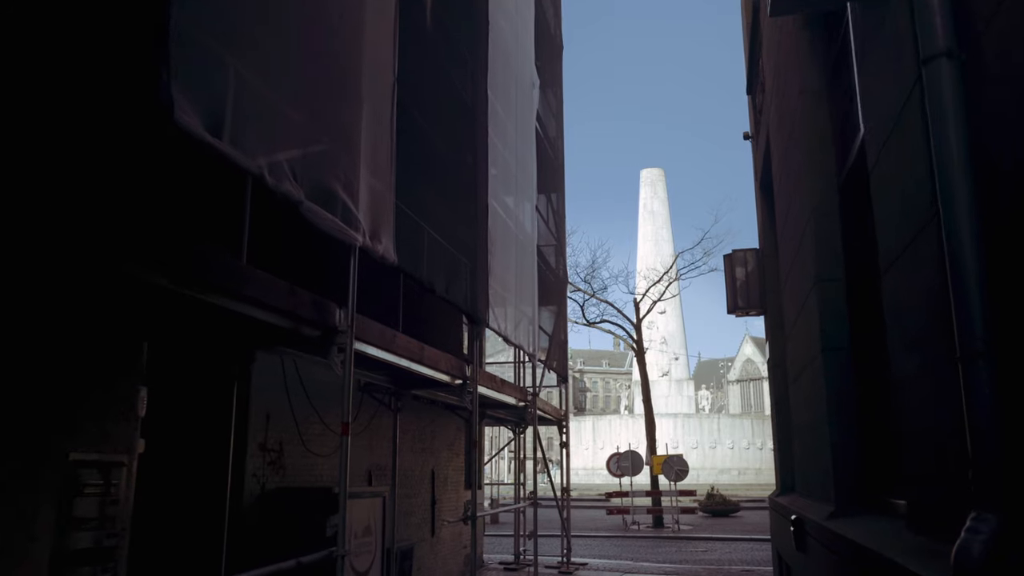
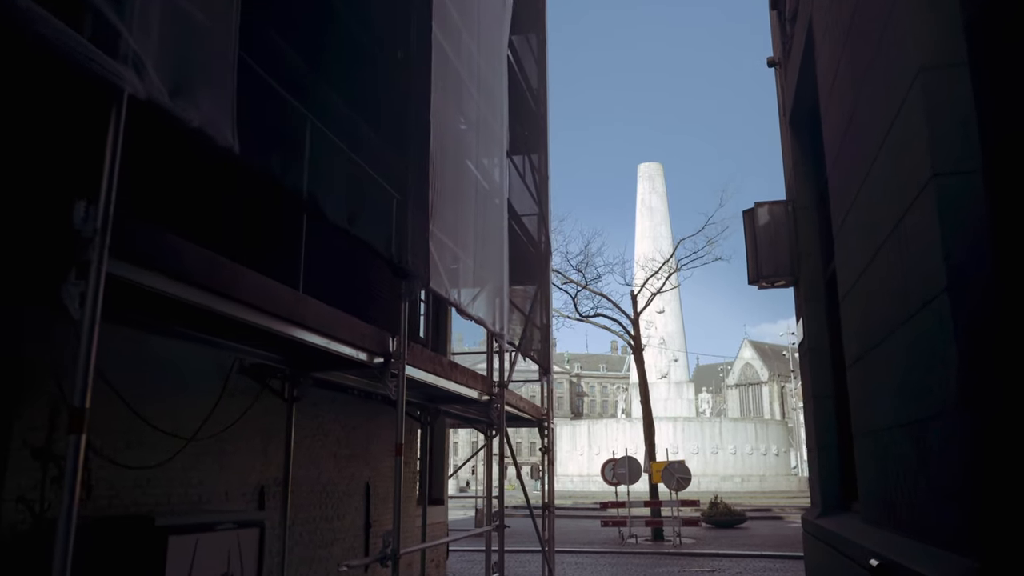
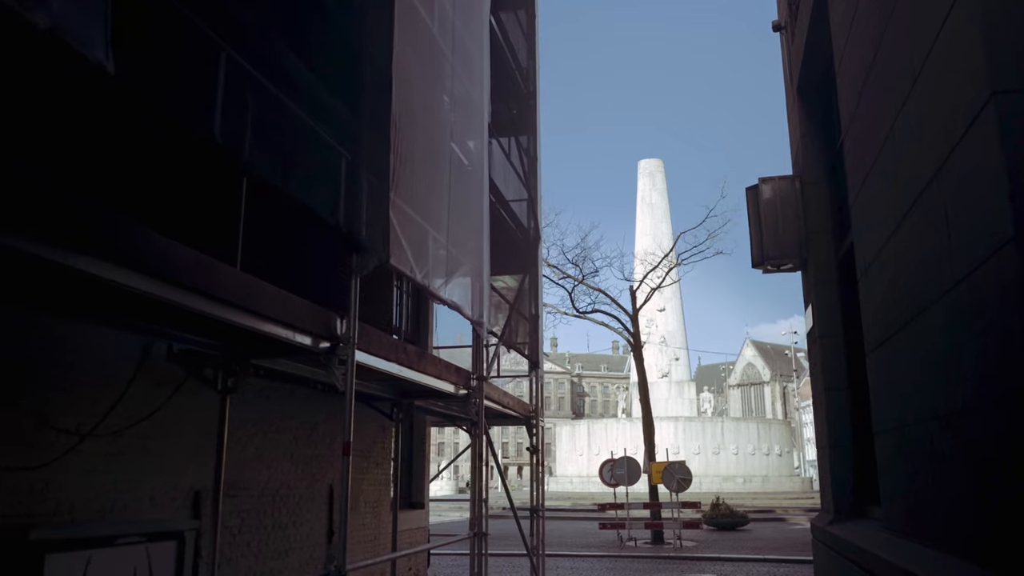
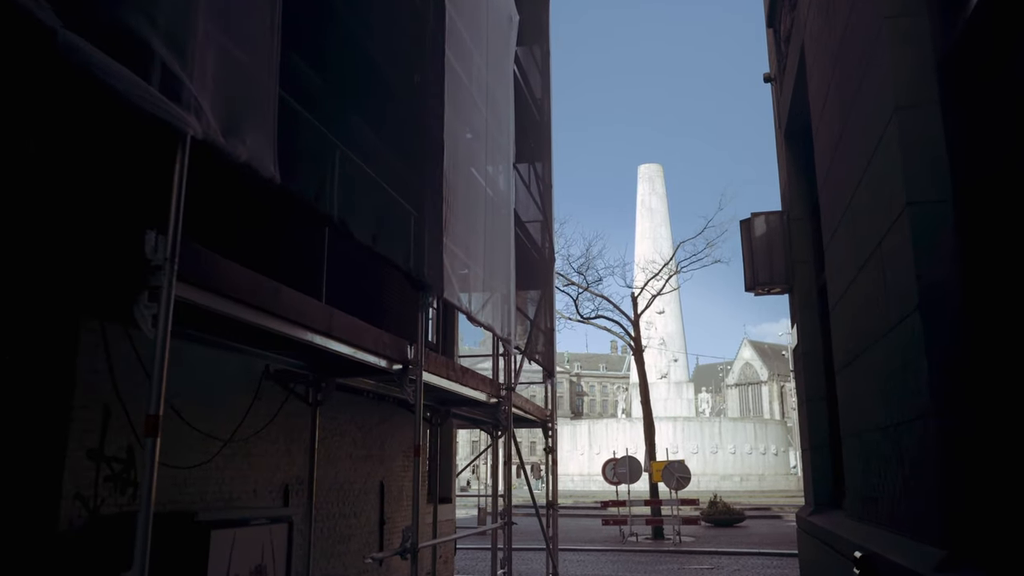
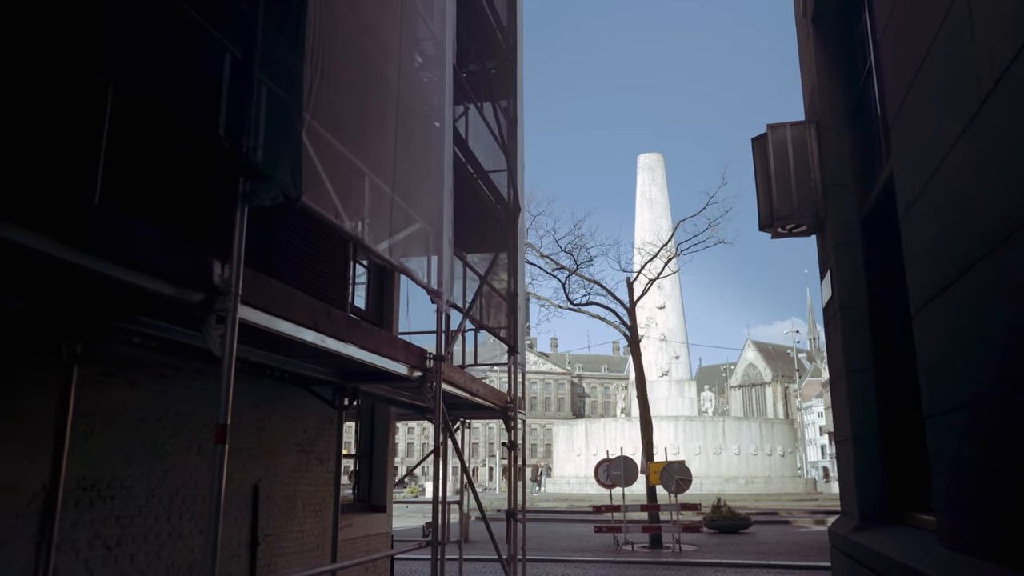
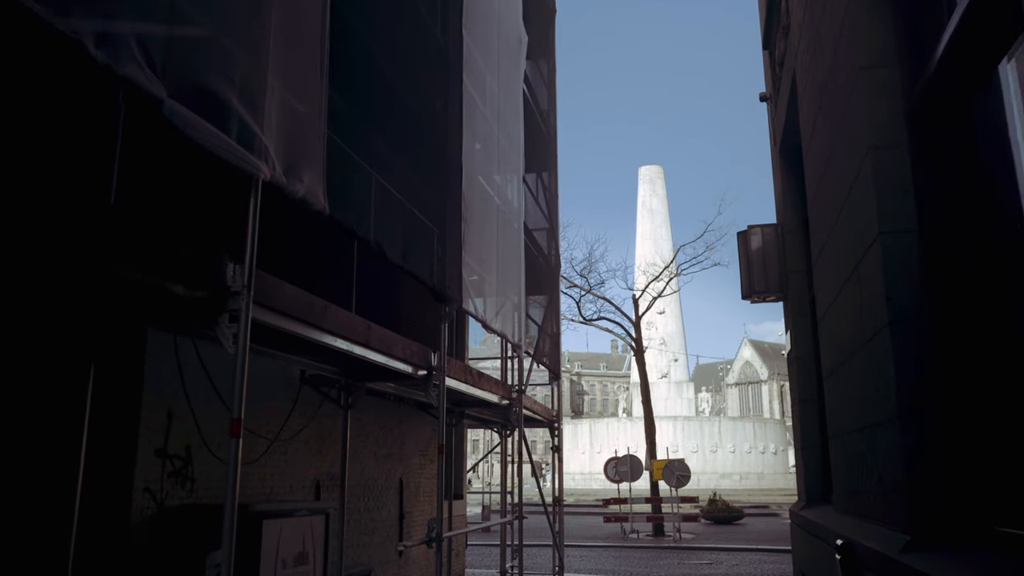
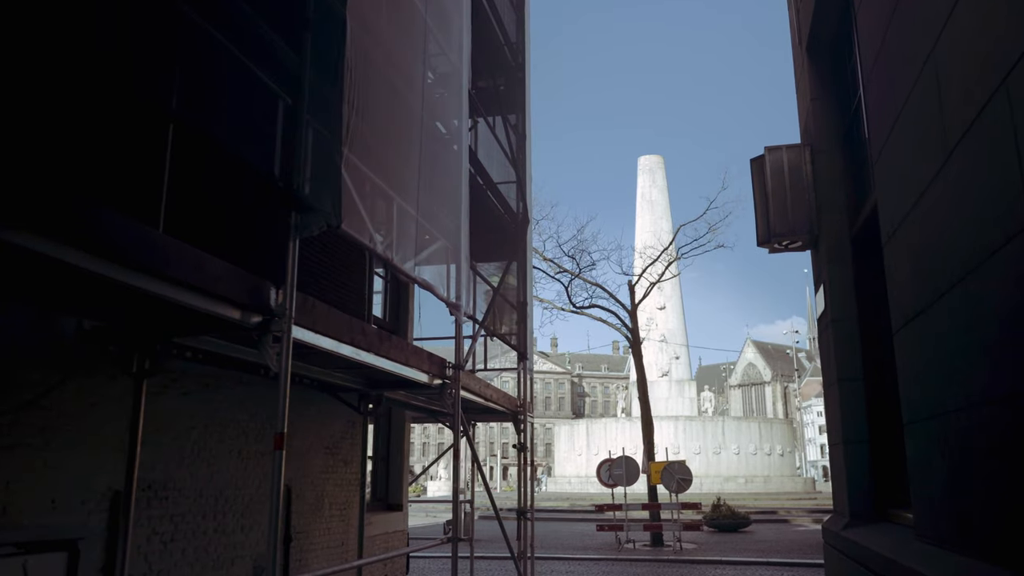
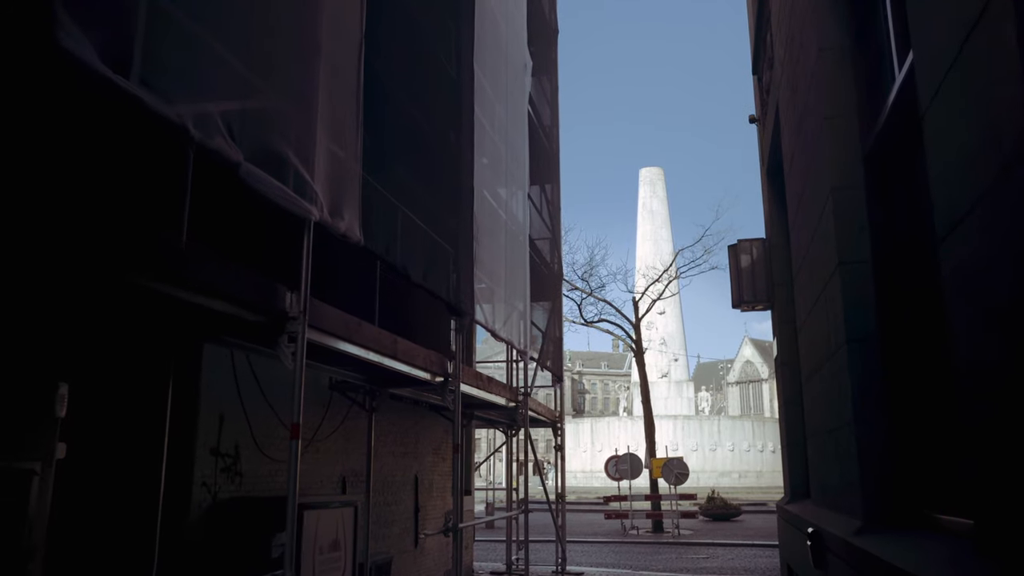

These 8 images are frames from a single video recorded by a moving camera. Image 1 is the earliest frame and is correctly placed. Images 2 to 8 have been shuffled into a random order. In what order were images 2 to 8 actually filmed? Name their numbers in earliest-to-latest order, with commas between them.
8, 6, 4, 2, 3, 7, 5
